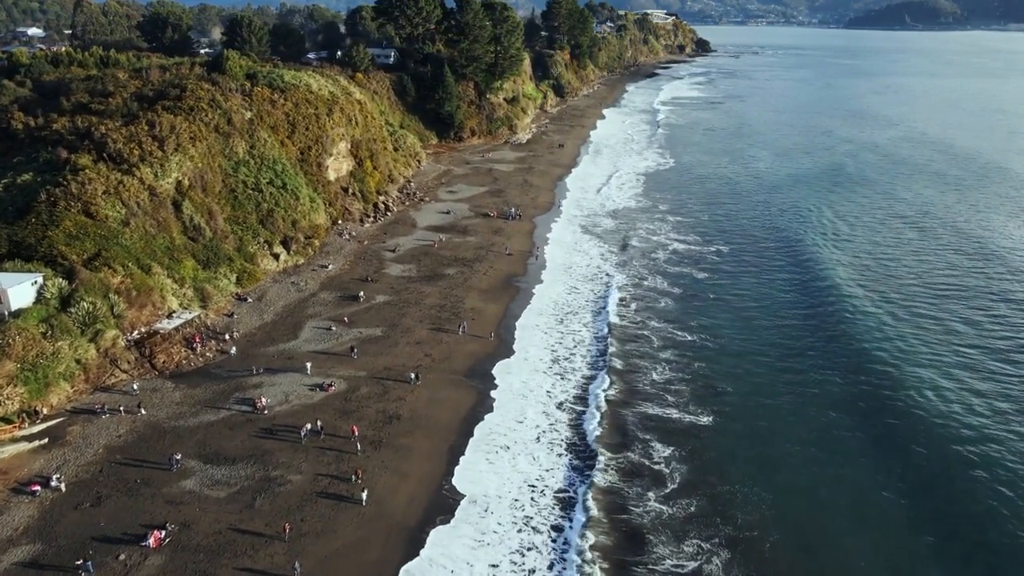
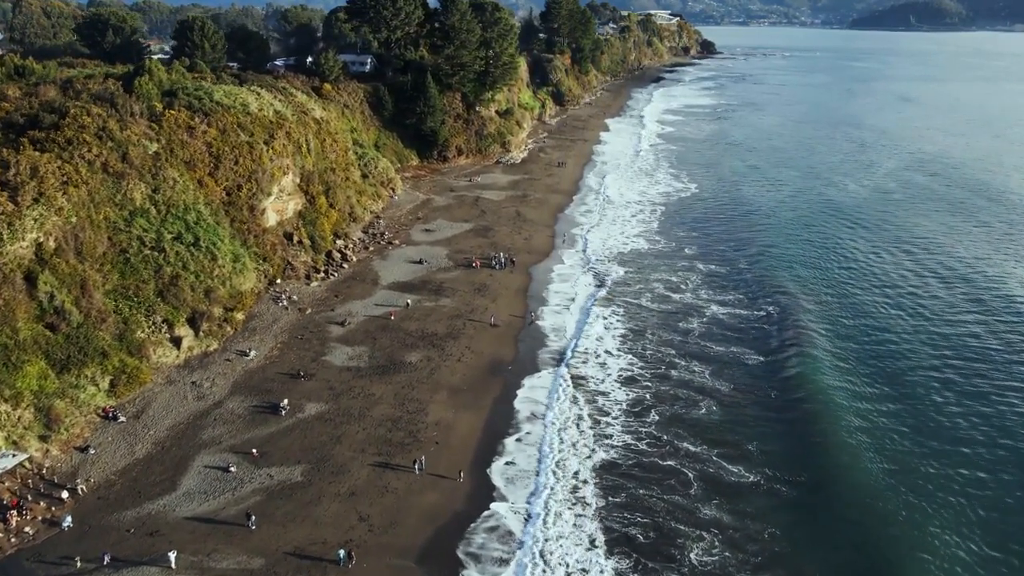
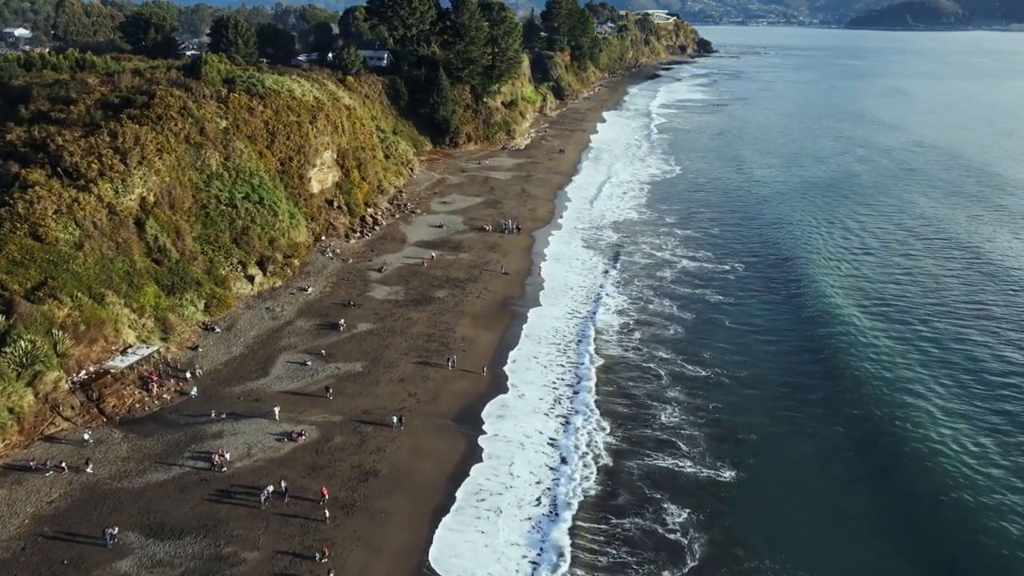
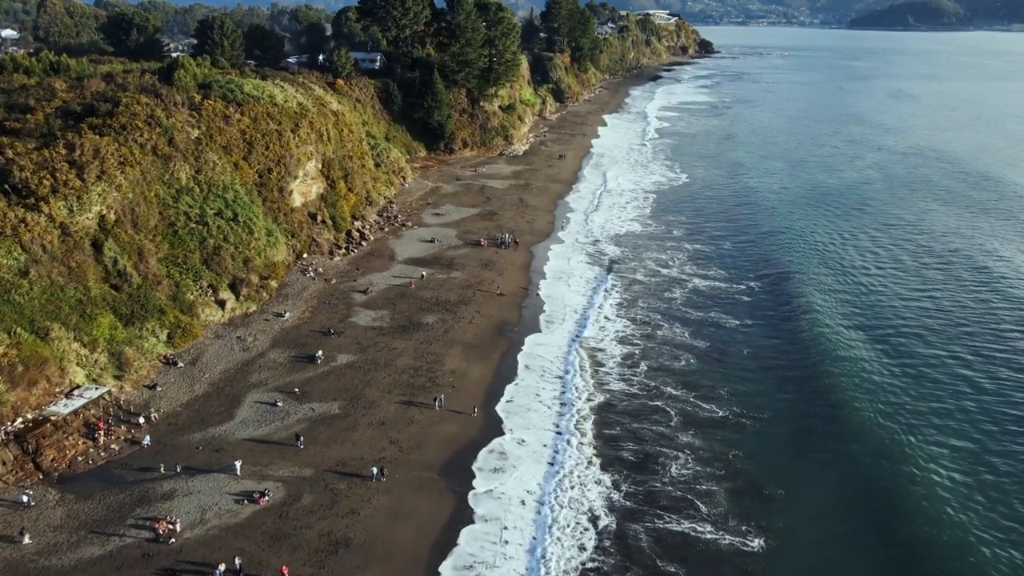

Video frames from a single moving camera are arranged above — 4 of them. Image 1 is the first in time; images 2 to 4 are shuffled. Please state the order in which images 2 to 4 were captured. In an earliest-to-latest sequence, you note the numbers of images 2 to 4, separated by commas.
3, 4, 2
